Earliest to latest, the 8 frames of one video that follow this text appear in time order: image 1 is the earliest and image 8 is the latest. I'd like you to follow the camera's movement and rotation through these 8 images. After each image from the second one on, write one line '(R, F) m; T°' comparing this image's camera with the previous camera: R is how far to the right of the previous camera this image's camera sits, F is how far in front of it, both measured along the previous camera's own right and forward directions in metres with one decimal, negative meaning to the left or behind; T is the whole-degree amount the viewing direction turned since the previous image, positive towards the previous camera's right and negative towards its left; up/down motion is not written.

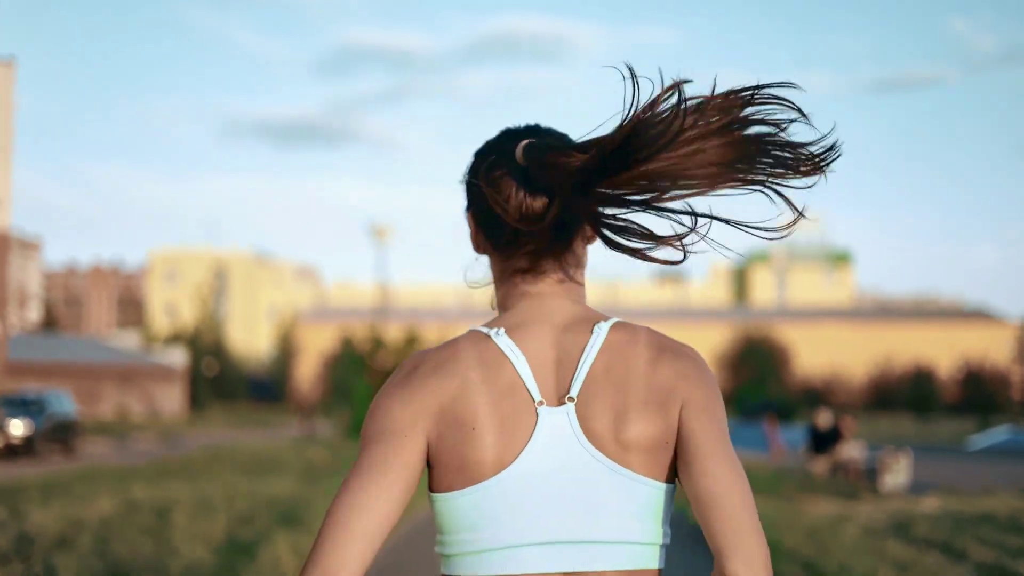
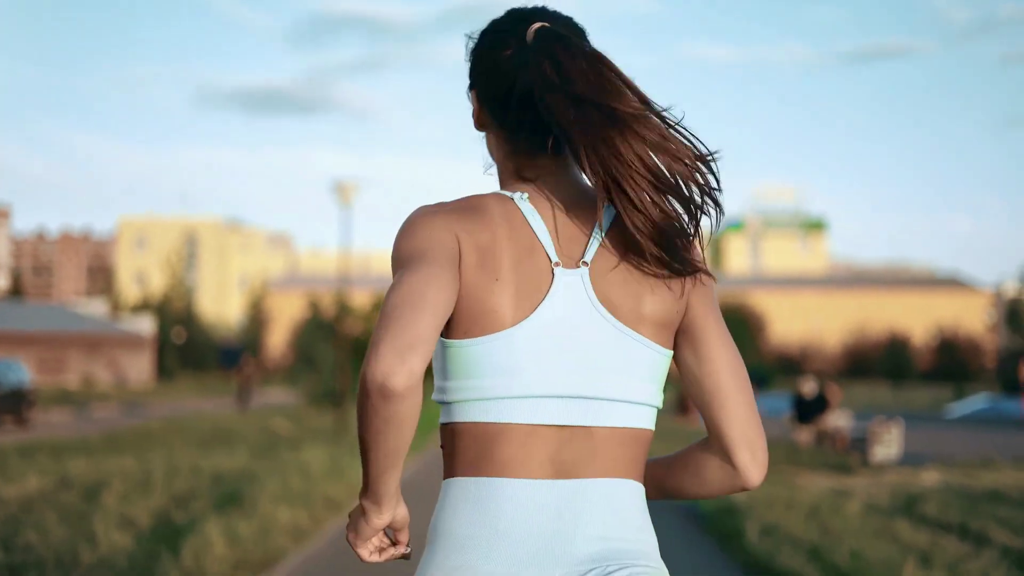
(+0.1, +1.3) m; +1°
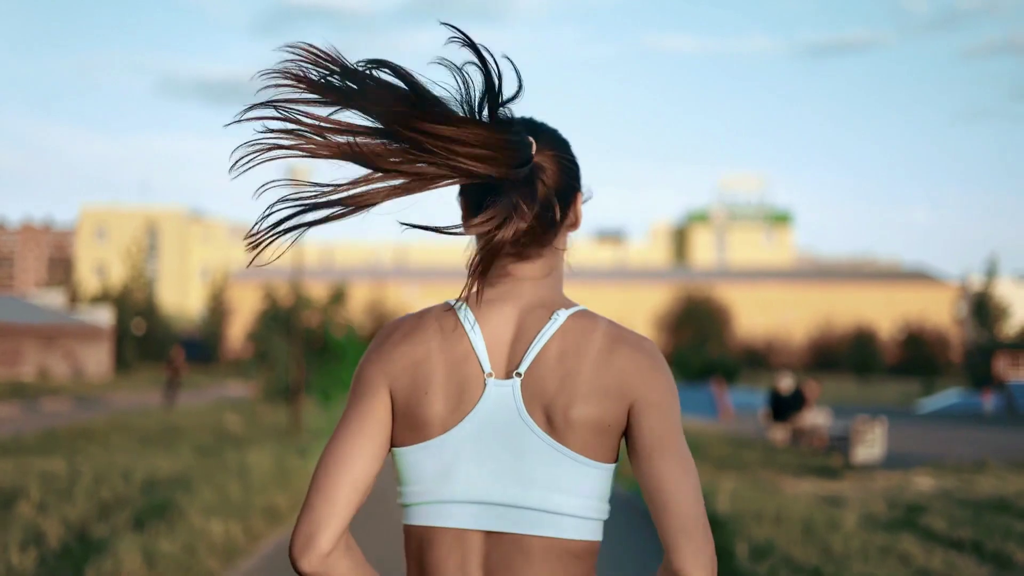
(0.0, +1.2) m; +2°
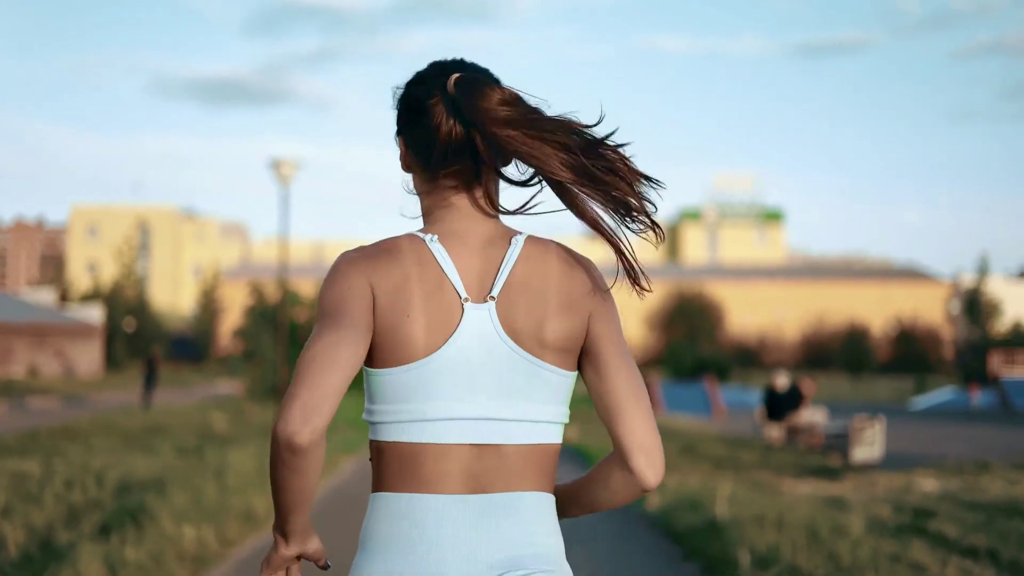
(0.0, +0.5) m; 0°
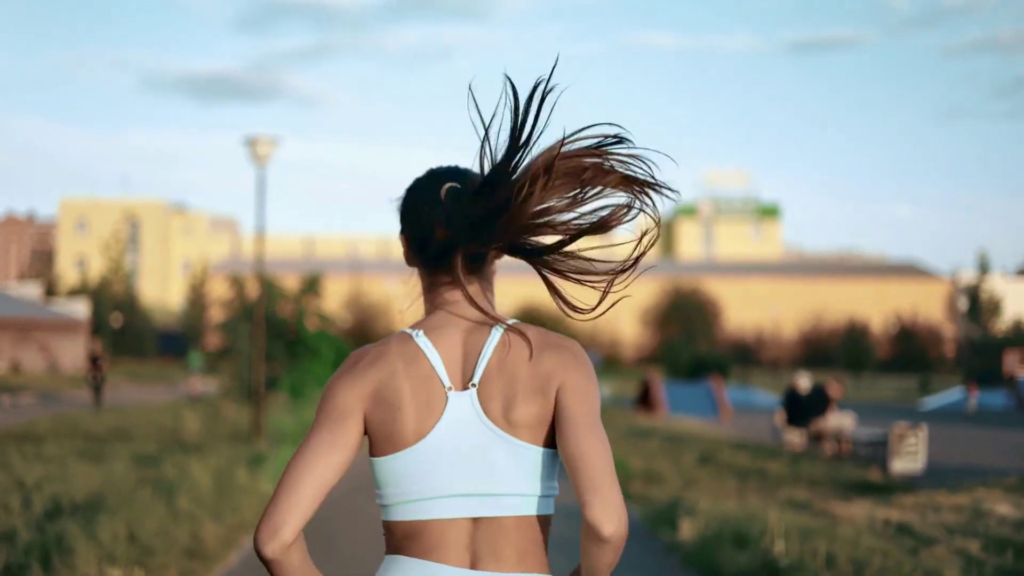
(-0.1, +2.0) m; 0°
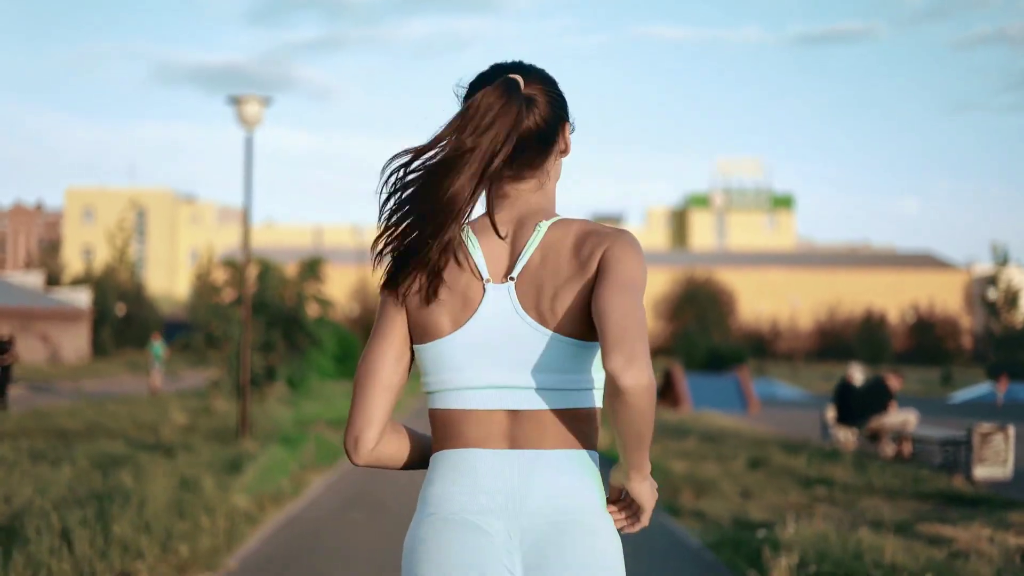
(-0.2, +2.3) m; 0°
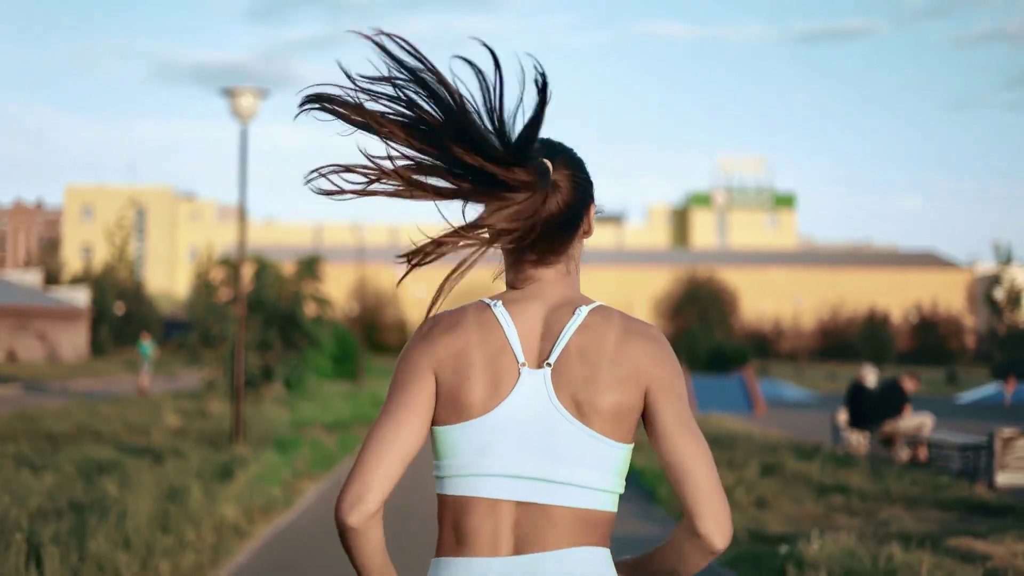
(0.0, +0.6) m; 0°
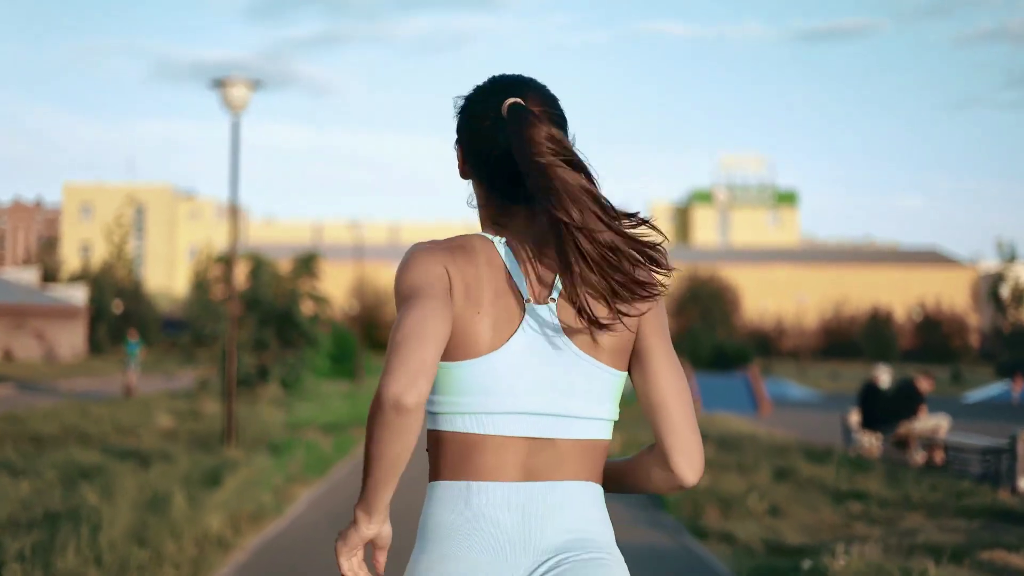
(0.0, +0.6) m; 0°
